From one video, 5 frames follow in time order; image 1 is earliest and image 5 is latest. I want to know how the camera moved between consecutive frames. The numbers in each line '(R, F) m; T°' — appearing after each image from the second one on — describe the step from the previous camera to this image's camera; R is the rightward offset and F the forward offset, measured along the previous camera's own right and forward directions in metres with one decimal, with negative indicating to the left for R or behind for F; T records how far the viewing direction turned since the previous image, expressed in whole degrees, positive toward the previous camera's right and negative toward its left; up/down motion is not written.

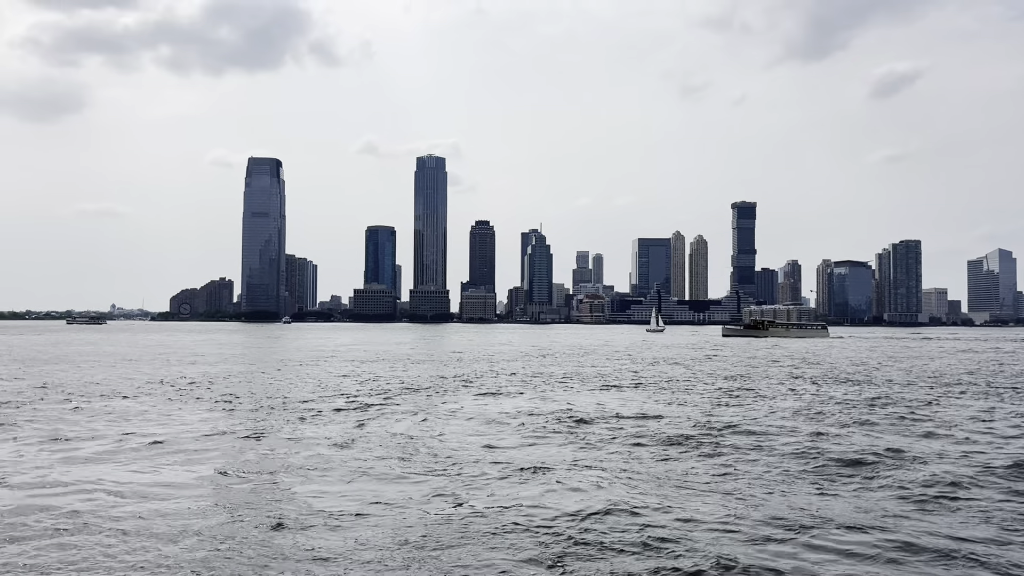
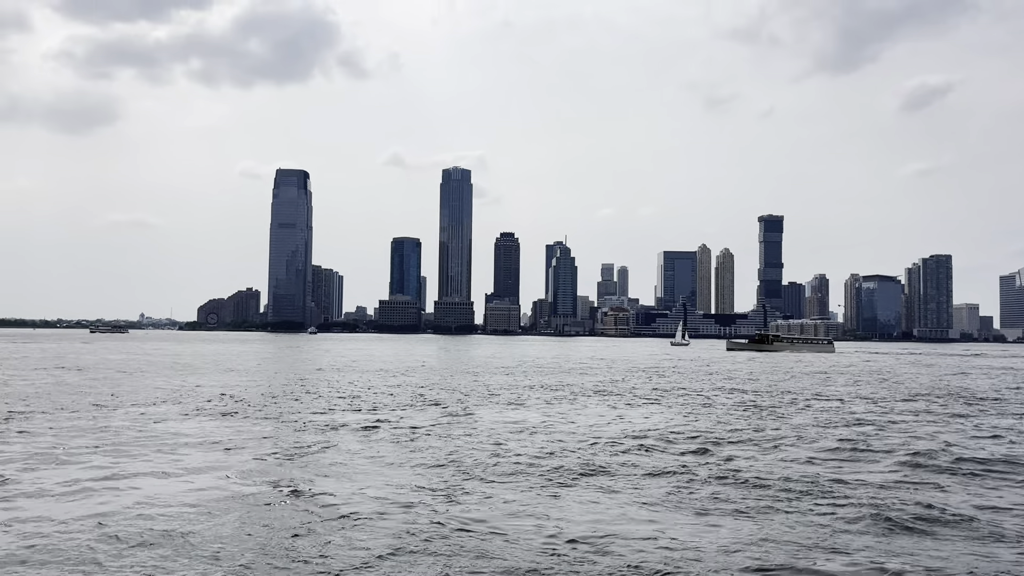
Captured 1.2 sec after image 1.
(-0.1, -0.1) m; -2°
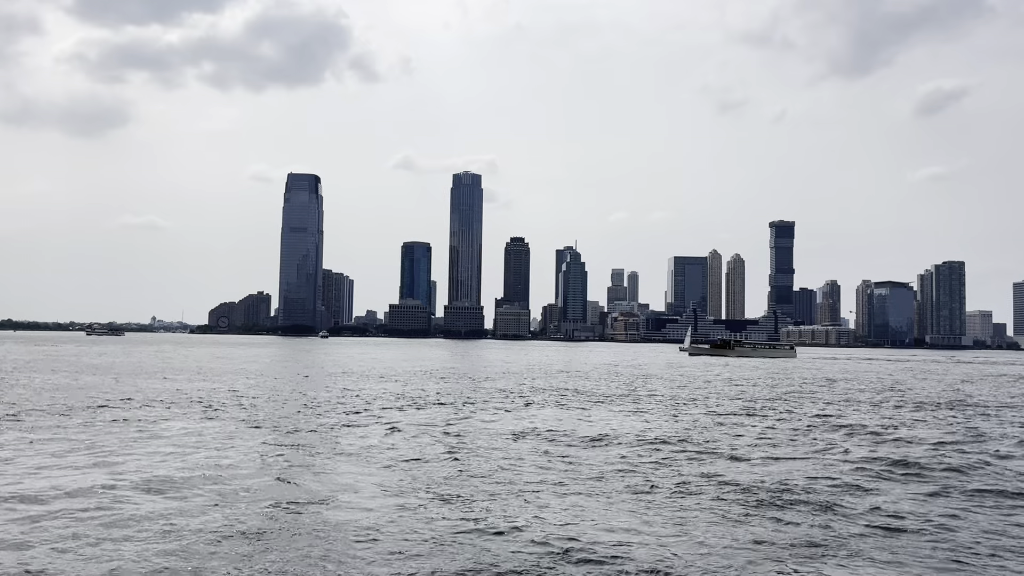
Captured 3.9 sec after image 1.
(-4.3, +13.8) m; -1°
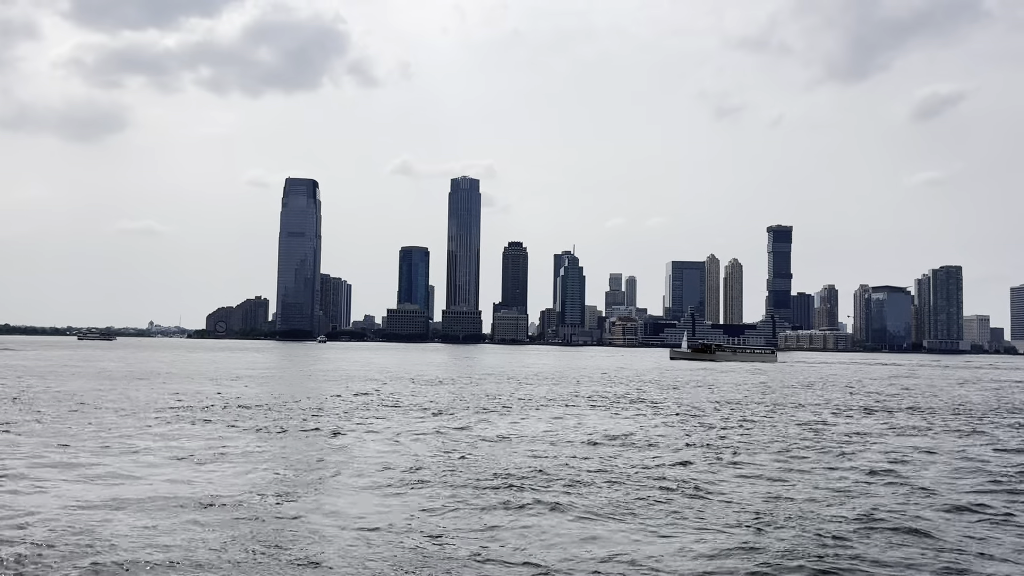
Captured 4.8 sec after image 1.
(+2.3, -15.3) m; 0°
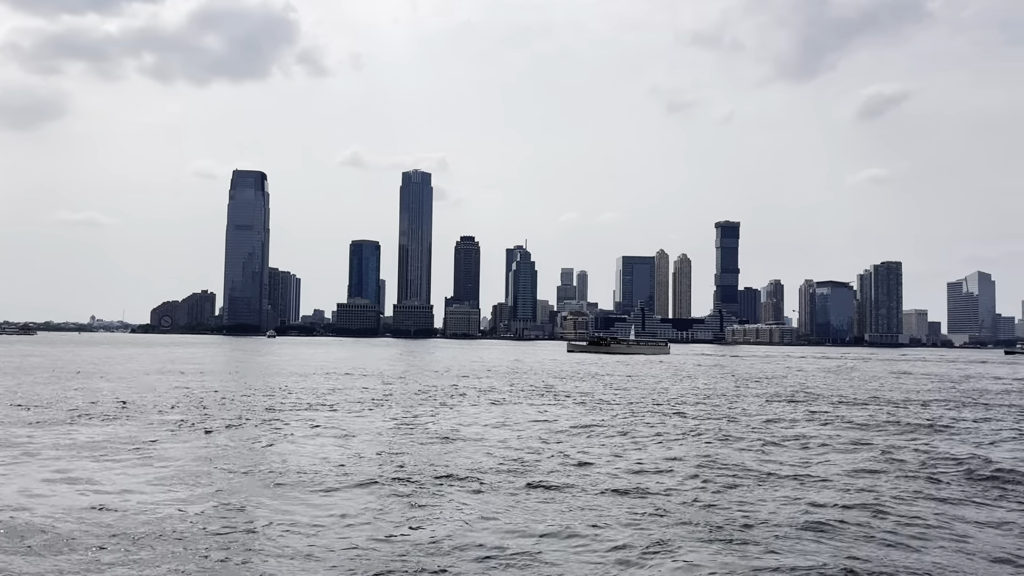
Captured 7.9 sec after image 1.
(+1.5, +1.8) m; +3°
